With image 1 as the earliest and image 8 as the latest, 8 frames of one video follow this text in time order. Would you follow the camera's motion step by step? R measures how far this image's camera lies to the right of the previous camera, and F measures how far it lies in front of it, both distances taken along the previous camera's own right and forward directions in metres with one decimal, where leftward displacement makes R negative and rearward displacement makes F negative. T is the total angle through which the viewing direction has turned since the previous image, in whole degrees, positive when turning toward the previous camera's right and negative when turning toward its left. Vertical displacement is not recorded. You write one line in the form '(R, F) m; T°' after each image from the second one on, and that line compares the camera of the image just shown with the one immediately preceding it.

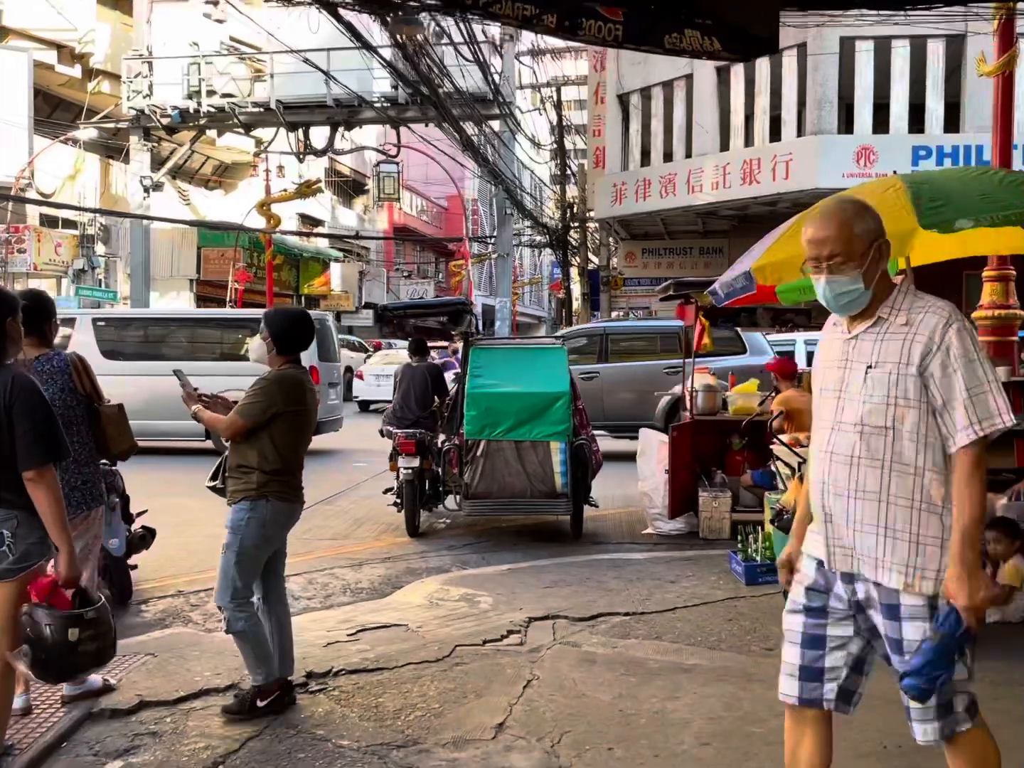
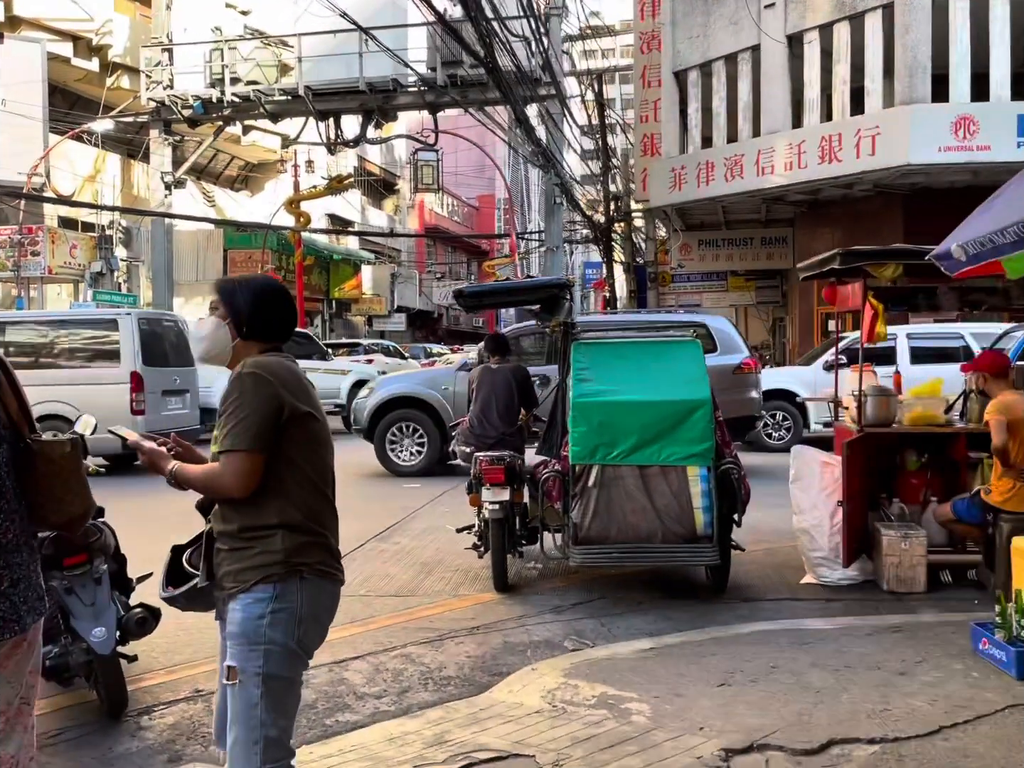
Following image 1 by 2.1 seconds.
(-0.5, +1.7) m; -2°
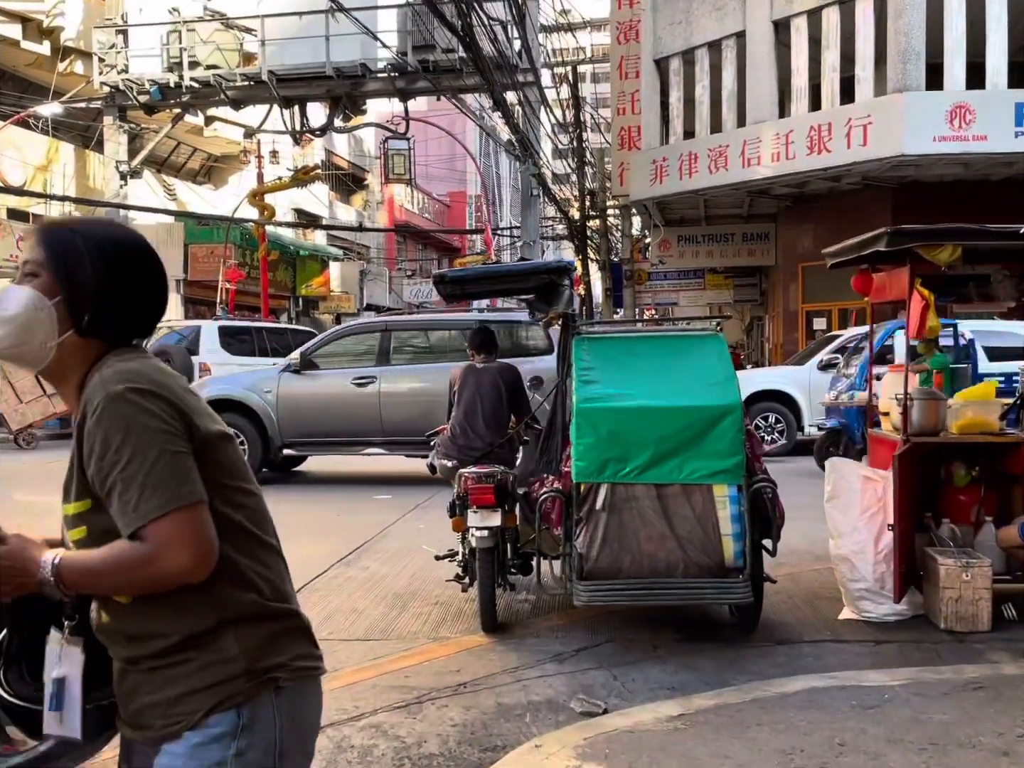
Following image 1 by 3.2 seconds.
(-0.1, +0.9) m; +2°
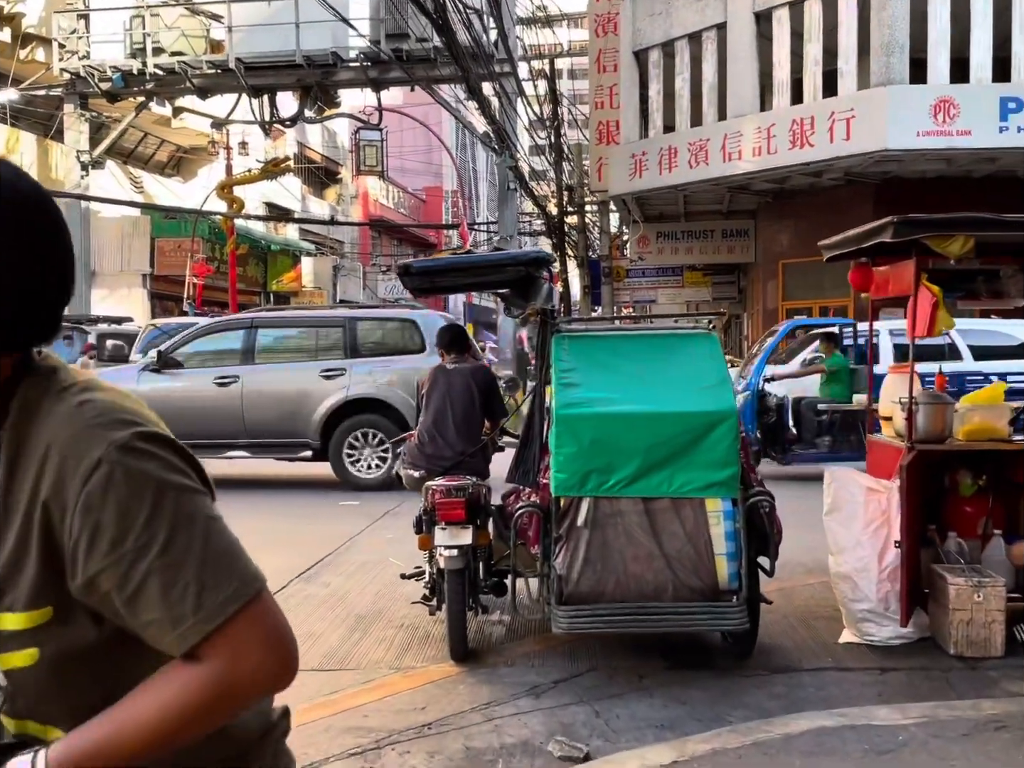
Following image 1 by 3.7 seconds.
(0.0, +0.4) m; +1°
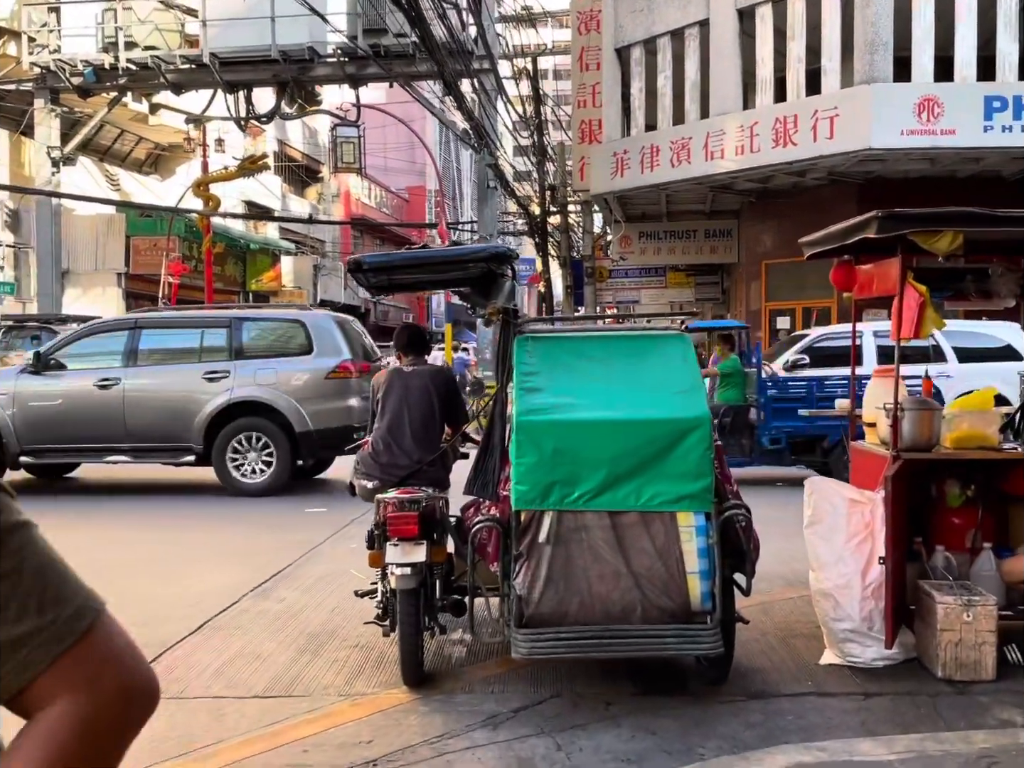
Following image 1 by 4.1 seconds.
(+0.1, +0.3) m; +1°
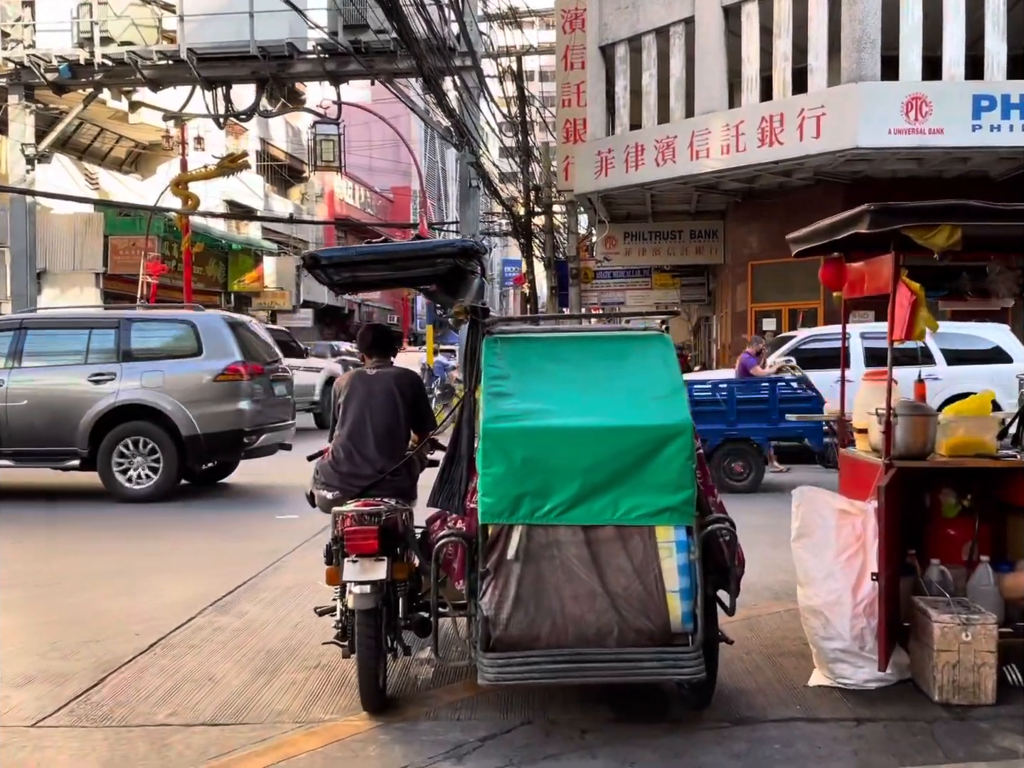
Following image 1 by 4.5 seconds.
(+0.1, +0.3) m; +1°
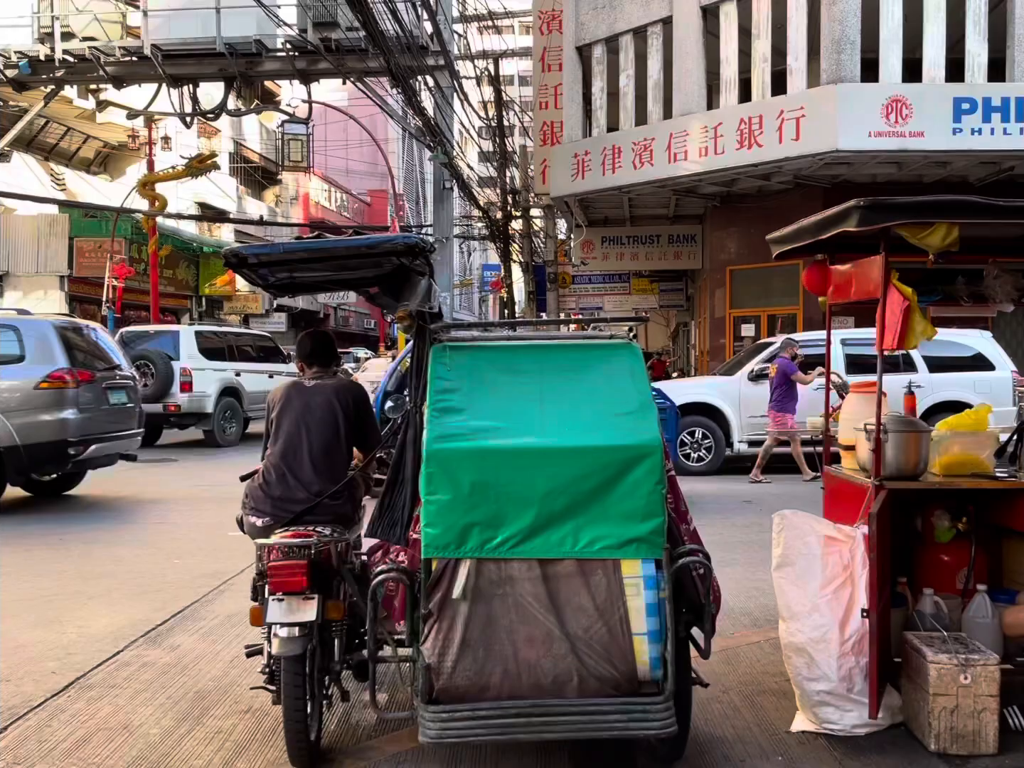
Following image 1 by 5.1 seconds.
(+0.1, +0.4) m; +1°
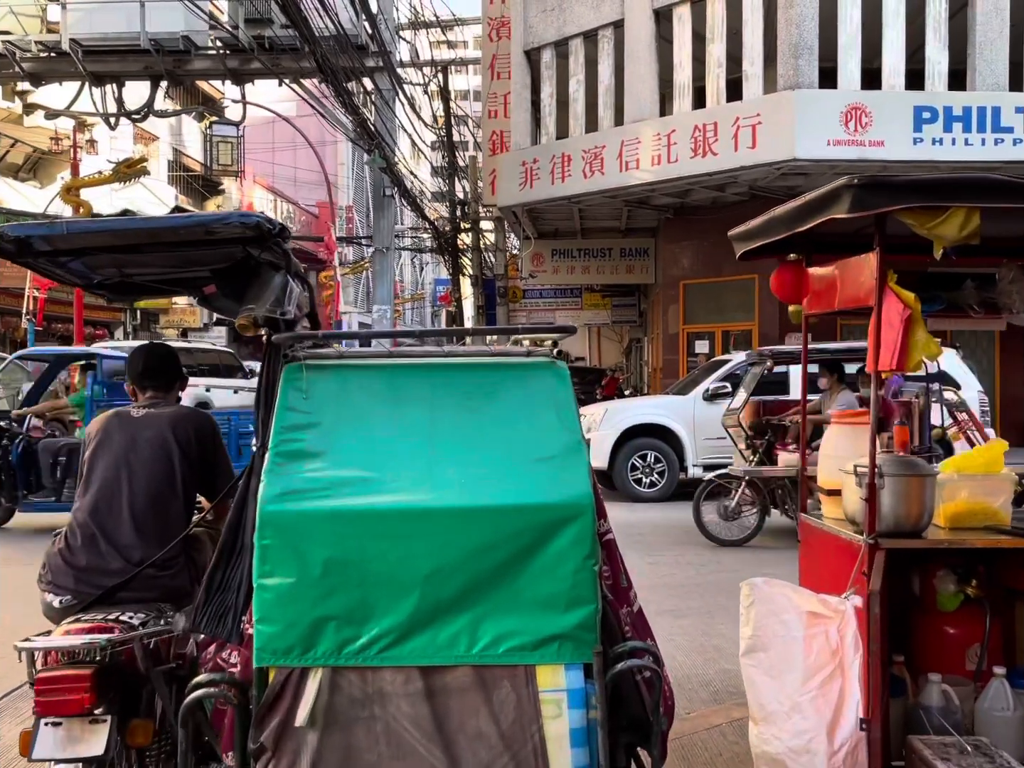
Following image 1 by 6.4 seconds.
(+0.2, +0.9) m; +3°
